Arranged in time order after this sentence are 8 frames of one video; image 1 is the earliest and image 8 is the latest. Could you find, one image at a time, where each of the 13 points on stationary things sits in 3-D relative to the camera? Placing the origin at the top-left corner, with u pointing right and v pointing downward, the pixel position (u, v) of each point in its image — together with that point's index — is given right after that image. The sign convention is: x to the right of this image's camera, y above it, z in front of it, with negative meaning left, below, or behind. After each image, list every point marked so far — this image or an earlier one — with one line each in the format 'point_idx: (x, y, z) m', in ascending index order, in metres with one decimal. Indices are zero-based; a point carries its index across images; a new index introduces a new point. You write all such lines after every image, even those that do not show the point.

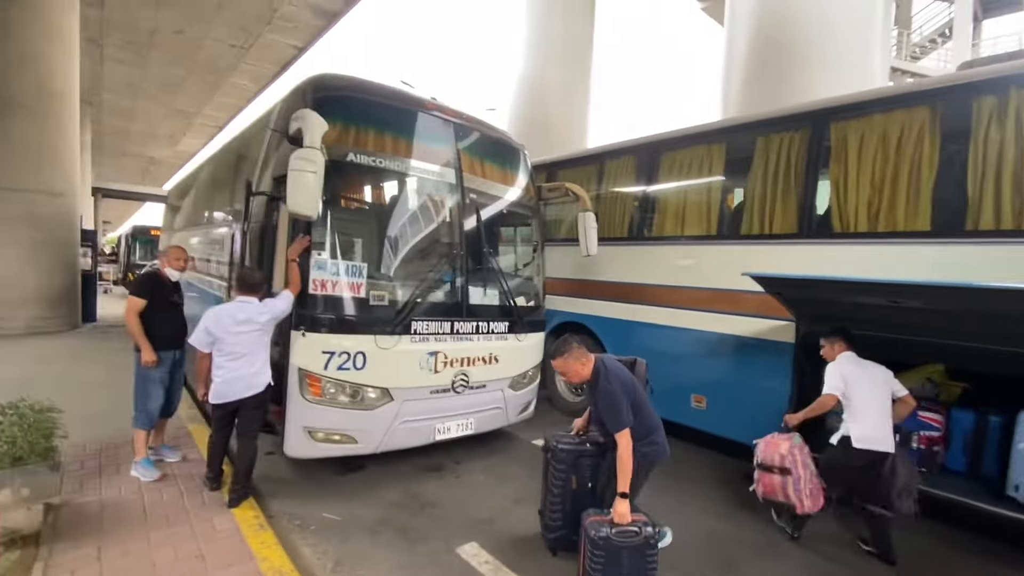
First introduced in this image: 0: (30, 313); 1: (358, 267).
0: (-9.9, -0.5, +10.2) m
1: (-1.3, +0.2, +4.1) m
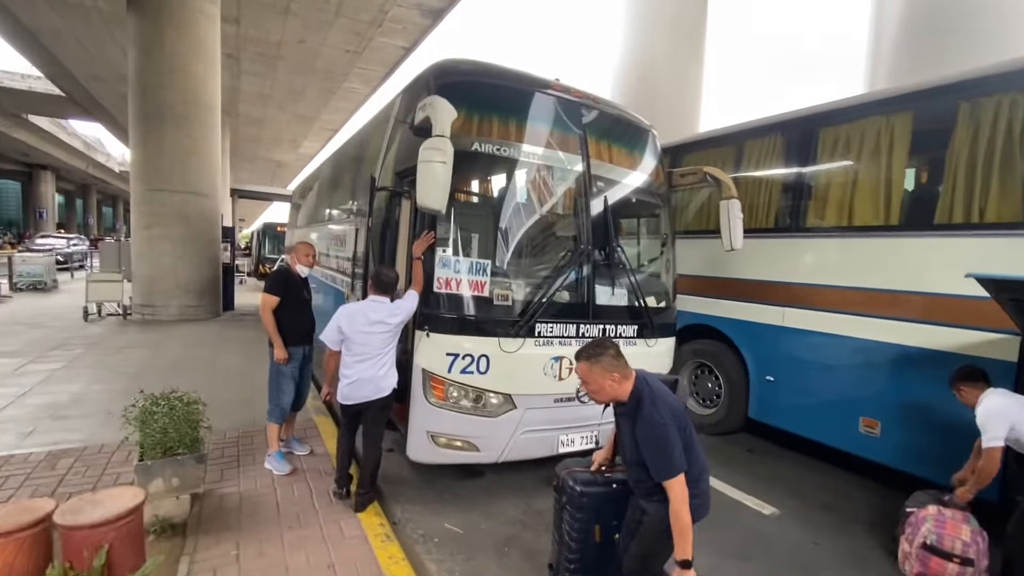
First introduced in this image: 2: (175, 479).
0: (-7.6, -0.3, +11.4) m
1: (-0.2, +0.2, +3.9) m
2: (-2.3, -1.3, +3.3) m
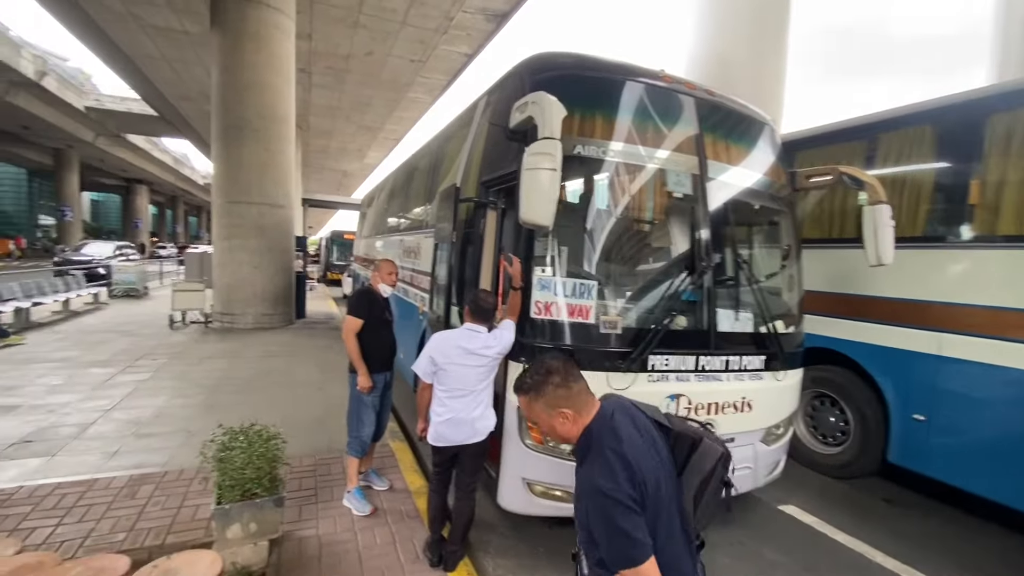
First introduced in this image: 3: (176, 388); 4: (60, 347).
0: (-6.0, -0.5, +11.7) m
1: (+0.5, 0.0, +3.4) m
2: (-1.6, -1.4, +3.0) m
3: (-4.5, -1.3, +6.6) m
4: (-7.9, -1.0, +8.6) m
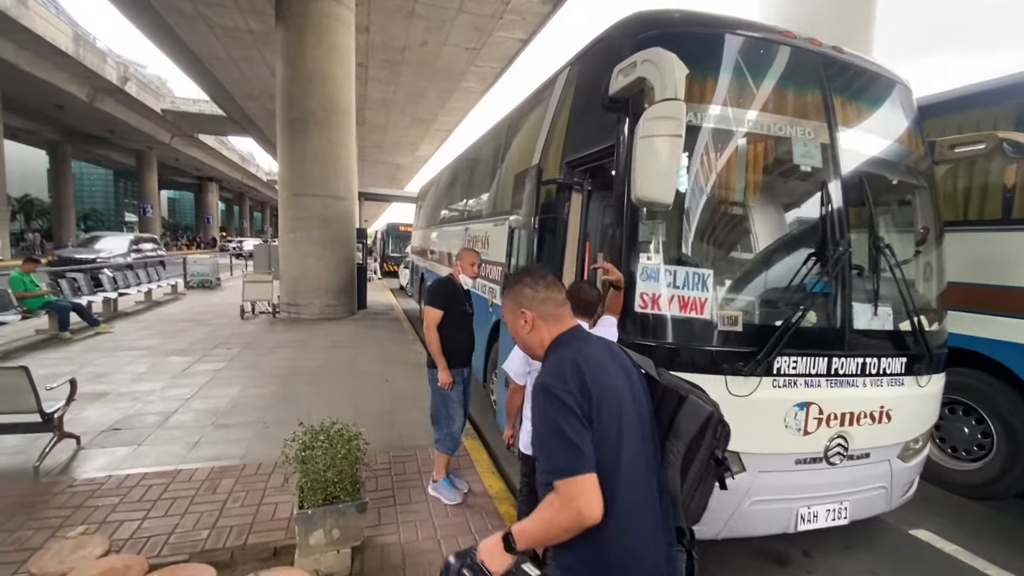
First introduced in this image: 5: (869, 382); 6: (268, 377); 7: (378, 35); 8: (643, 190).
0: (-4.5, -0.3, +11.9) m
1: (+1.1, +0.1, +2.9) m
2: (-1.0, -1.4, +2.8) m
3: (-3.5, -1.2, +6.7) m
4: (-6.7, -0.9, +9.0) m
5: (+2.2, -0.6, +3.1) m
6: (-3.3, -1.2, +6.8) m
7: (-5.0, +9.4, +18.4) m
8: (+0.6, +0.5, +2.3) m
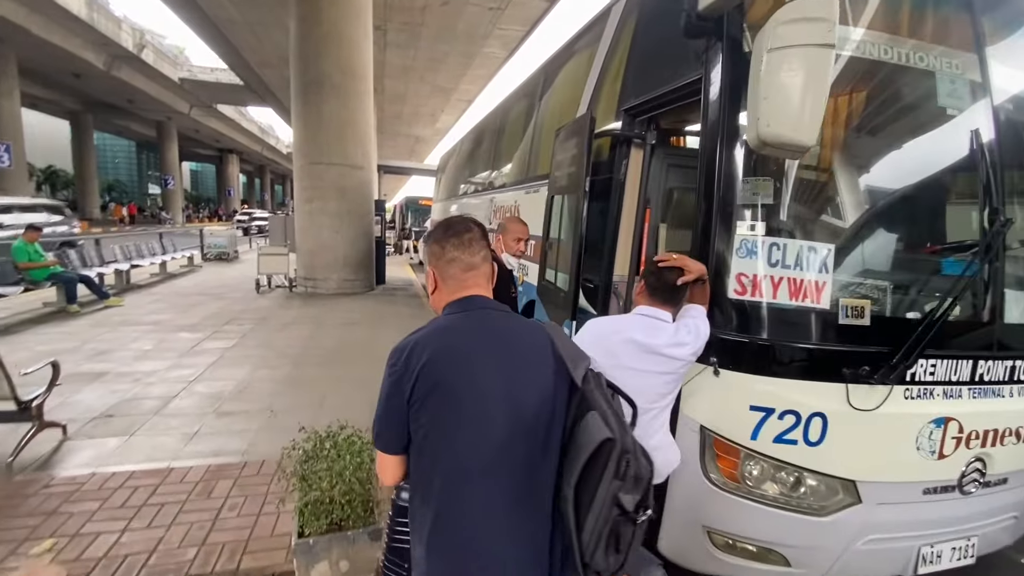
0: (-4.0, +0.3, +11.4) m
1: (+1.3, +0.2, +2.2) m
2: (-0.8, -1.3, +2.3) m
3: (-3.2, -0.9, +6.2) m
4: (-6.3, -0.4, +8.7) m
5: (+2.5, -0.5, +2.4) m
6: (-3.0, -0.9, +6.3) m
7: (-4.1, +10.3, +17.4) m
8: (+0.9, +0.5, +1.6) m
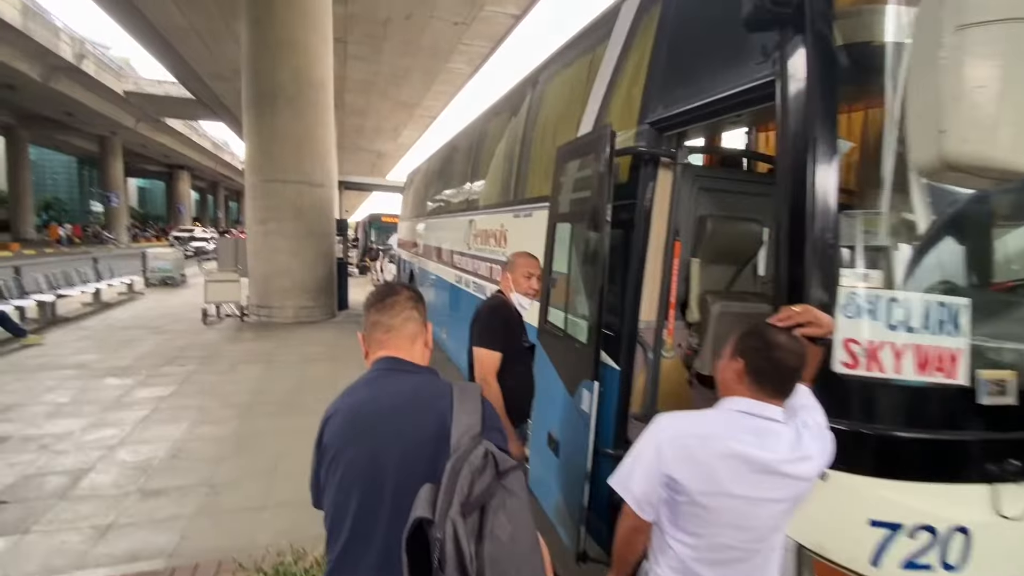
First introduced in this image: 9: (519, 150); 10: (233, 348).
0: (-4.5, -0.3, +10.5) m
1: (+1.4, -0.1, +1.7) m
2: (-0.7, -1.5, +1.6) m
3: (-3.3, -1.3, +5.3) m
4: (-6.6, -0.9, +7.6) m
5: (+2.5, -0.7, +1.9) m
6: (-3.1, -1.3, +5.4) m
7: (-5.2, +9.5, +16.8) m
8: (+1.0, +0.3, +1.1) m
9: (+0.1, +1.3, +4.8) m
10: (-4.6, -1.0, +8.1) m
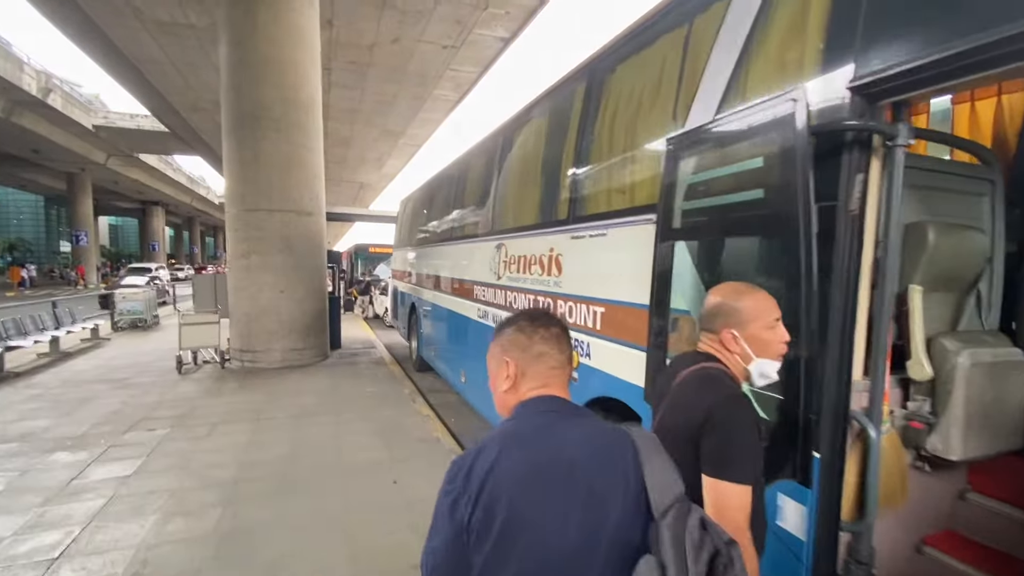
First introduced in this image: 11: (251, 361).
0: (-4.3, -1.1, +9.4) m
1: (+2.0, -0.1, +0.9) m
2: (-0.1, -1.7, +0.6) m
3: (-2.9, -1.7, +4.2) m
4: (-6.2, -1.6, +6.4) m
5: (+3.1, -0.8, +1.1) m
6: (-2.7, -1.7, +4.3) m
7: (-5.5, +8.4, +16.2) m
8: (+1.5, +0.2, +0.2) m
9: (+0.5, +1.0, +3.9) m
10: (-4.2, -1.6, +7.0) m
11: (-4.9, -1.4, +9.2) m
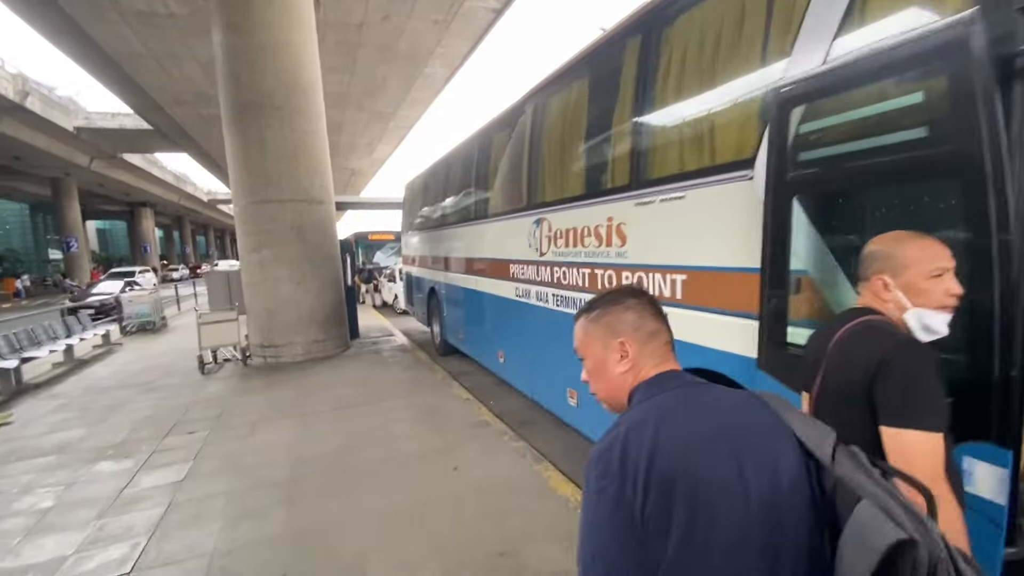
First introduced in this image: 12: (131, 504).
0: (-3.8, -0.9, +9.2) m
1: (+2.5, +0.1, +0.7) m
2: (+0.5, -1.6, +0.5) m
3: (-2.3, -1.7, +4.1) m
4: (-5.7, -1.7, +6.2) m
5: (+3.6, -0.5, +1.0) m
6: (-2.1, -1.7, +4.2) m
7: (-5.8, +8.7, +15.6) m
8: (+2.0, +0.4, +0.1) m
9: (+0.8, +1.3, +3.7) m
10: (-3.7, -1.6, +6.9) m
11: (-4.4, -1.3, +9.1) m
12: (-3.1, -1.8, +4.1) m
